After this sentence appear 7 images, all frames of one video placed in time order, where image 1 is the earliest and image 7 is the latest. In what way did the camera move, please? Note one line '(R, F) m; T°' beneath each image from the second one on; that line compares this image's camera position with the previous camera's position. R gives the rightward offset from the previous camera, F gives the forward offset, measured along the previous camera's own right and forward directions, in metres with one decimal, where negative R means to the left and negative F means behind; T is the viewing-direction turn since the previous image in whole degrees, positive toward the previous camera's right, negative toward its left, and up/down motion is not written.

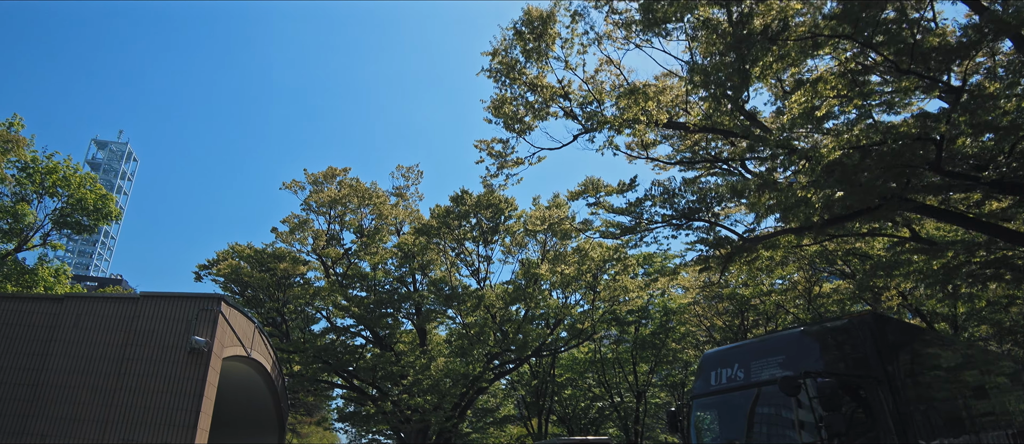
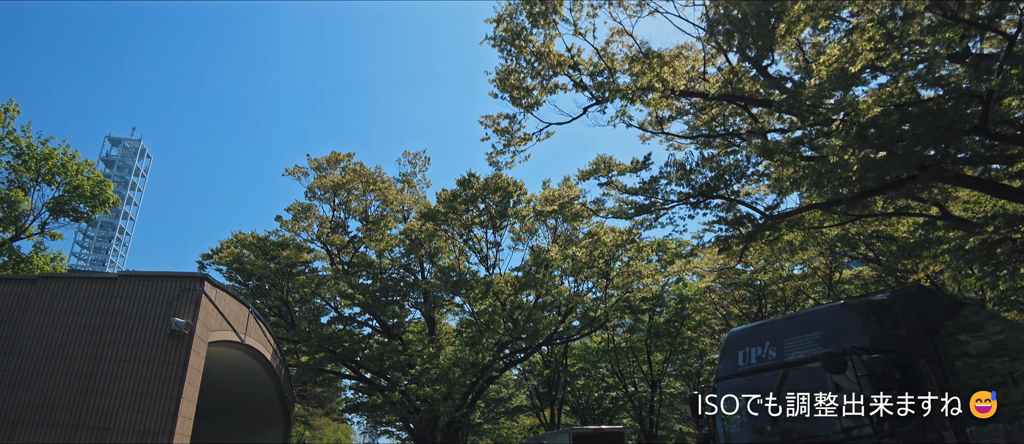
(+0.1, +0.6) m; -1°
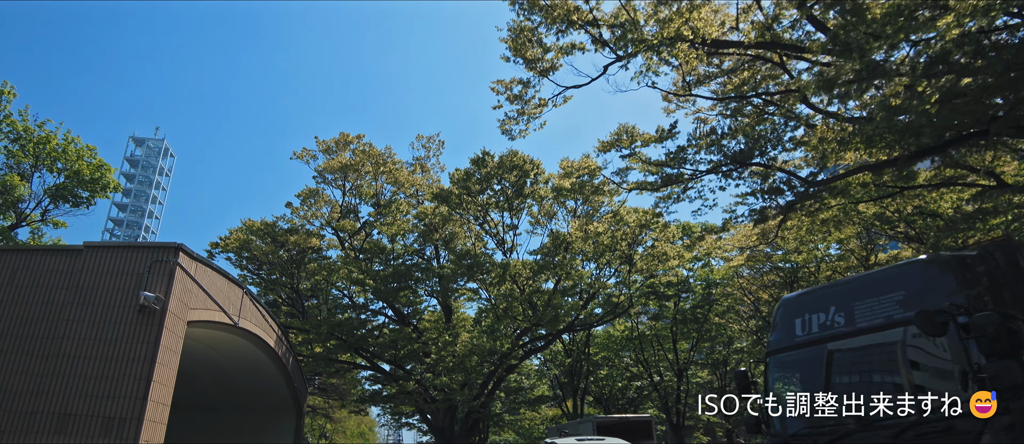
(+0.1, +0.9) m; -2°
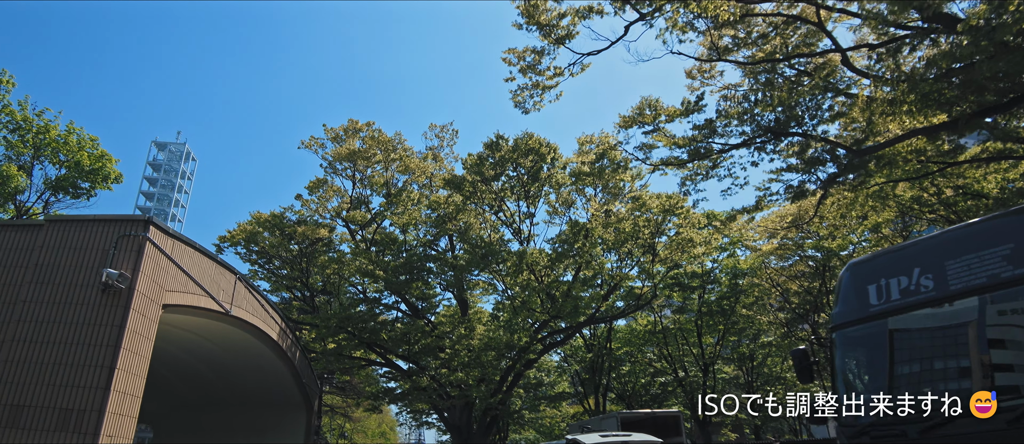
(+0.1, +0.8) m; -2°
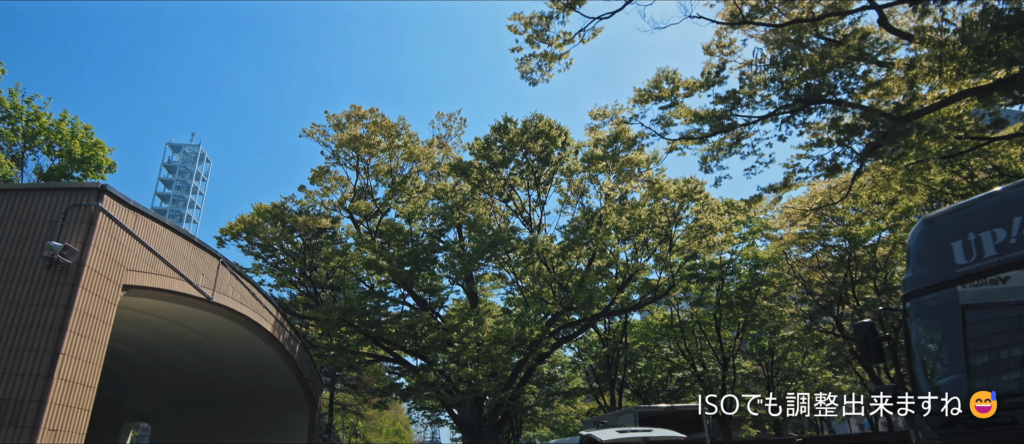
(+0.1, +0.8) m; -1°
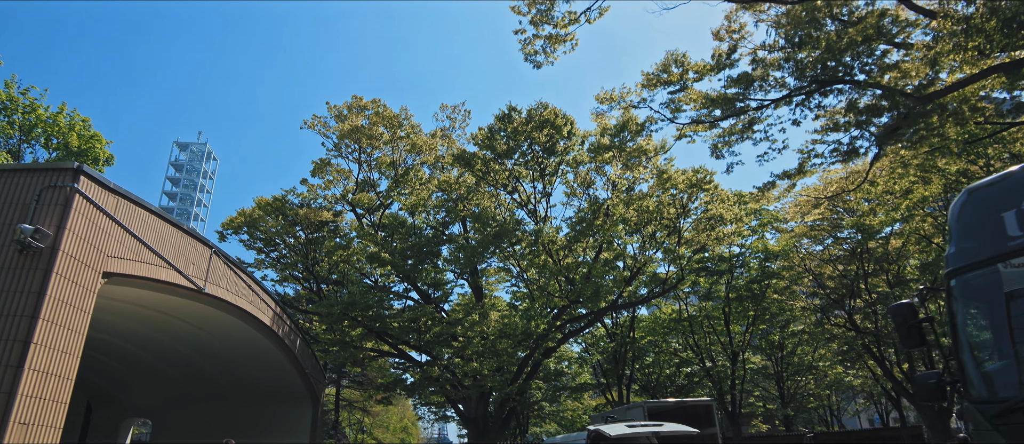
(0.0, +0.3) m; -1°
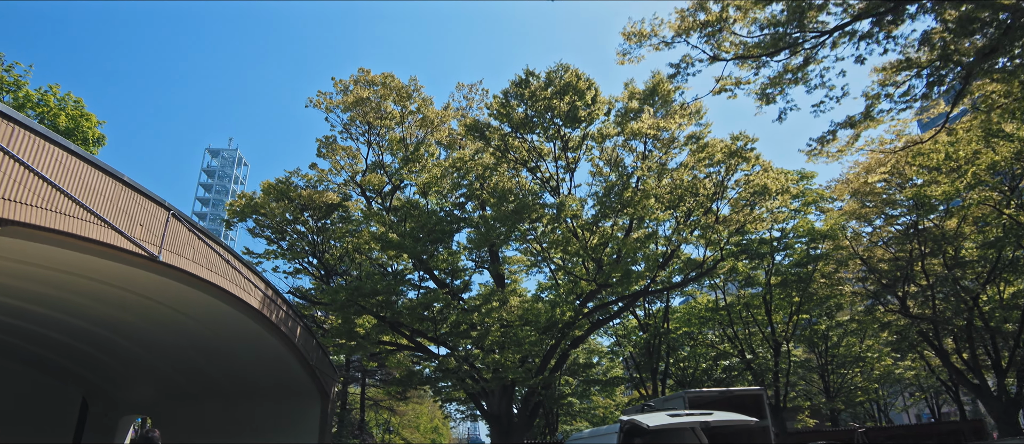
(+0.2, +1.3) m; -3°
